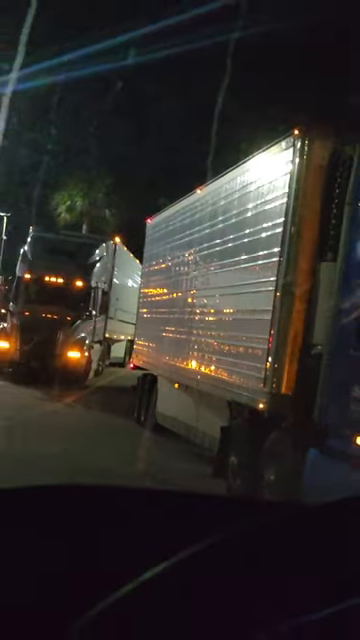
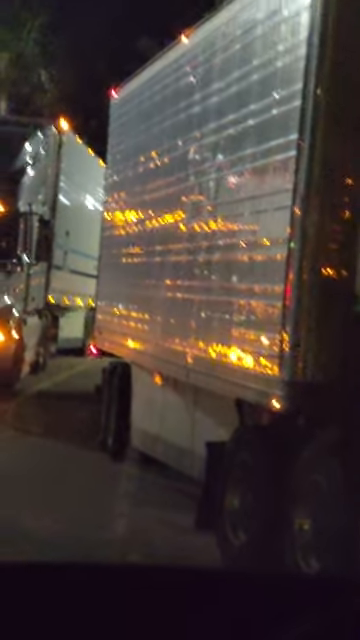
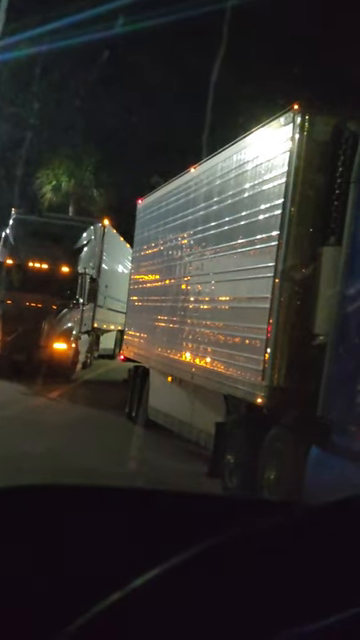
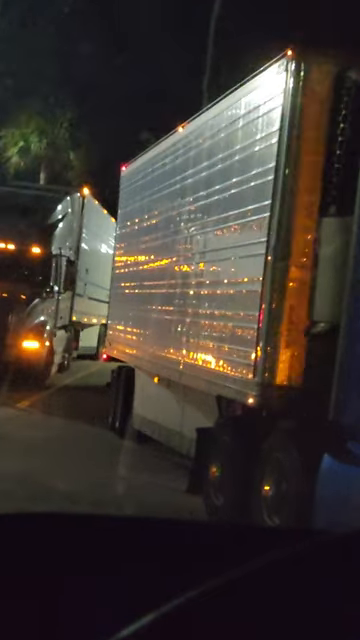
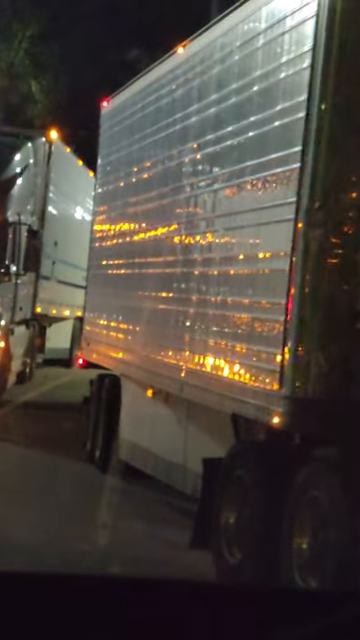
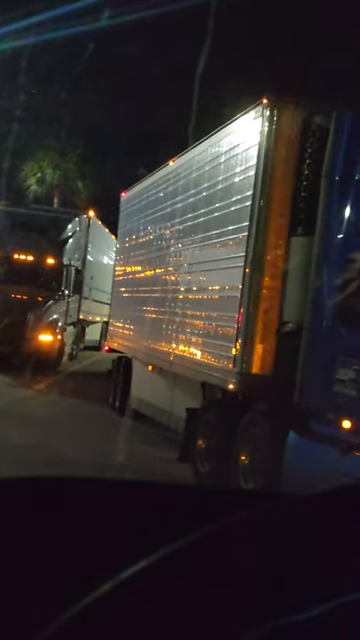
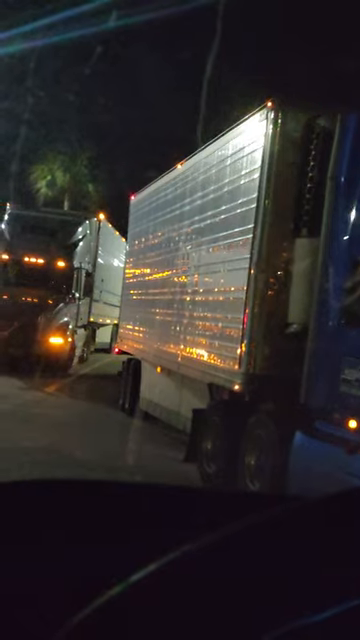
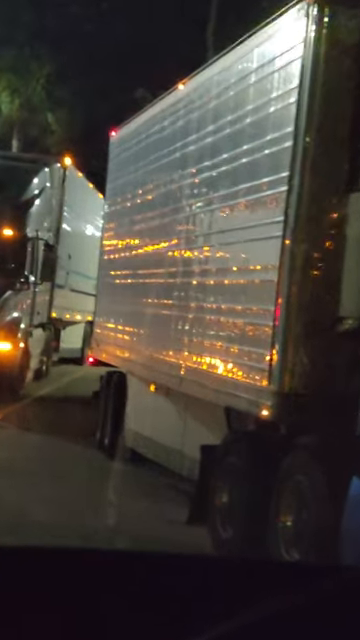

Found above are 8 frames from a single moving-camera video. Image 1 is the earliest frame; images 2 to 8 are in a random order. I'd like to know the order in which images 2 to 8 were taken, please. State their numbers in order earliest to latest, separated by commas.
3, 6, 7, 4, 8, 5, 2
